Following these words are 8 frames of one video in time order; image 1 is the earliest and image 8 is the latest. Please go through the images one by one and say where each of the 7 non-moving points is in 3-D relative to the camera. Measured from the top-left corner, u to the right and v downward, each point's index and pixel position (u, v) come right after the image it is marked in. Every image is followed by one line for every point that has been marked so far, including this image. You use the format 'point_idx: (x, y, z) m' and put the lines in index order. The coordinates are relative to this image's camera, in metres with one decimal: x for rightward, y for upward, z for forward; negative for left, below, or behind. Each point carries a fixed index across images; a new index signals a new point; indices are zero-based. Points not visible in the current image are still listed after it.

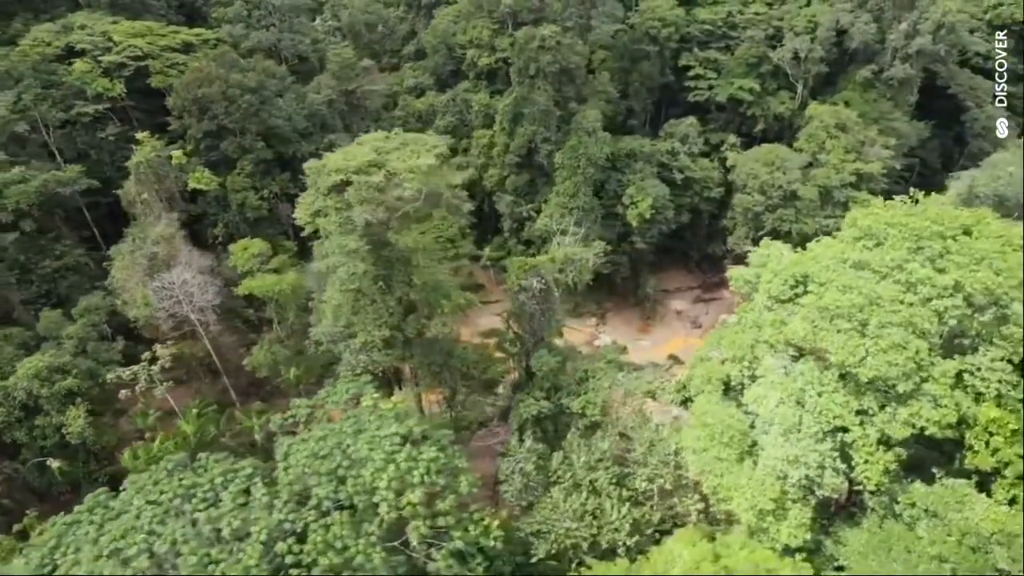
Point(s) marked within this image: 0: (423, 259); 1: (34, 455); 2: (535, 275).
0: (-2.3, +0.7, +14.9) m
1: (-13.5, -4.8, +16.9) m
2: (+0.5, +0.3, +16.6) m
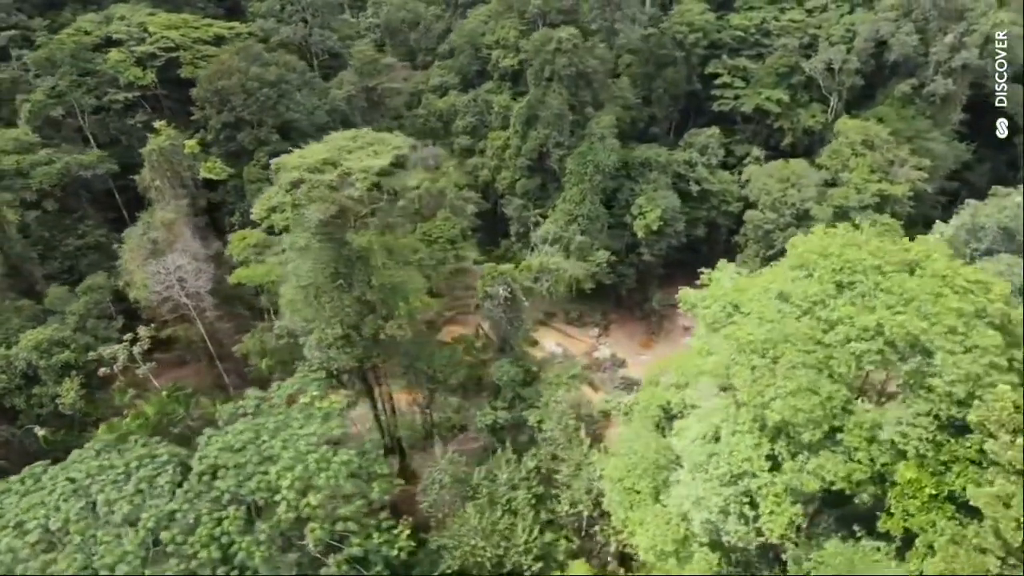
0: (-3.2, +0.7, +14.9) m
1: (-14.5, -4.0, +18.0) m
2: (-0.3, +0.1, +16.3) m
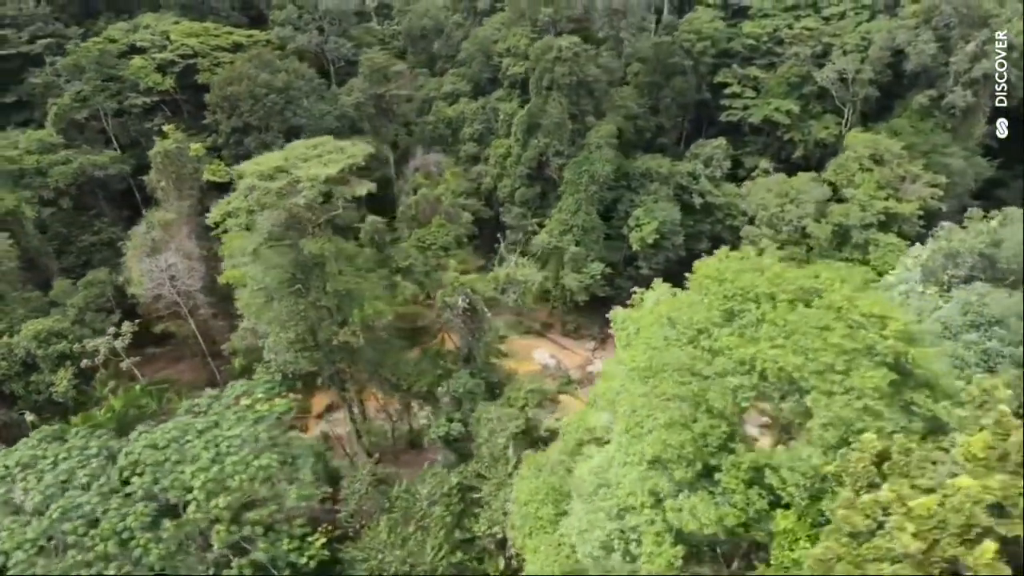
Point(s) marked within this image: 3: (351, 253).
0: (-4.3, +0.6, +15.1) m
1: (-15.5, -3.8, +19.0) m
2: (-1.4, -0.2, +16.2) m
3: (-4.1, +0.9, +15.5) m
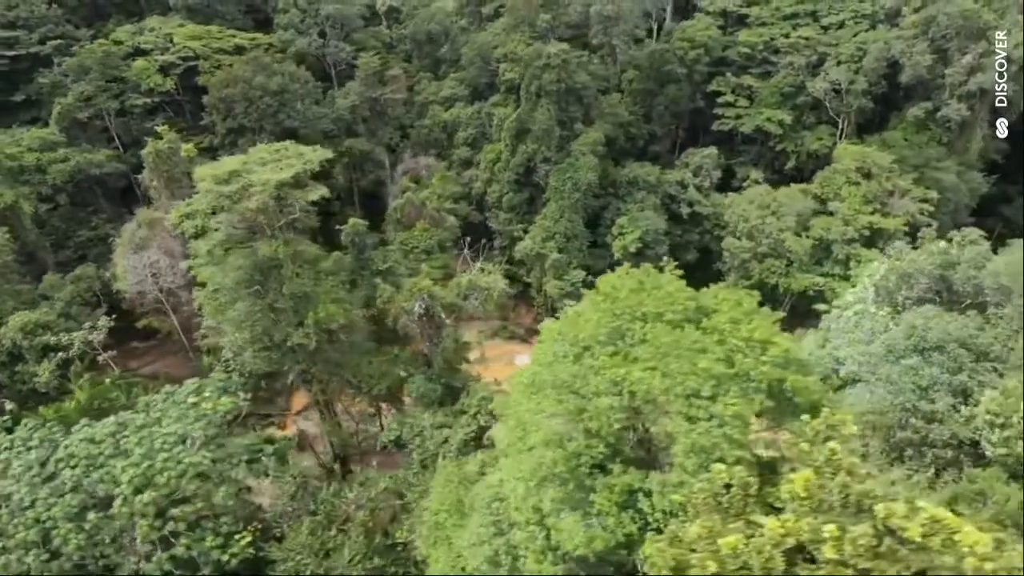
0: (-5.4, +0.5, +15.3) m
1: (-16.6, -3.6, +19.7) m
2: (-2.5, -0.3, +16.3) m
3: (-5.2, +0.8, +15.7) m
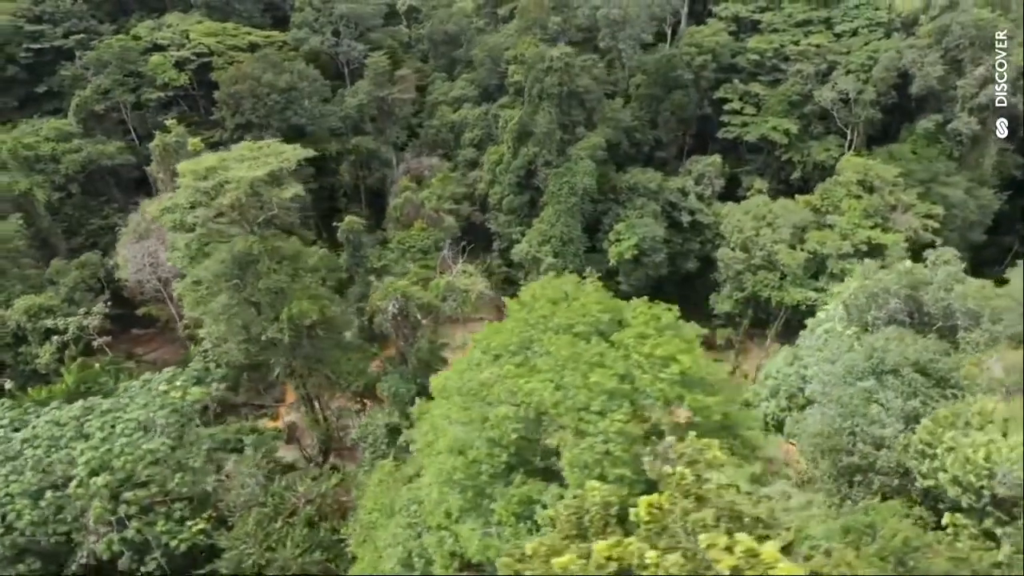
0: (-6.1, +0.6, +15.5) m
1: (-17.2, -3.0, +20.5) m
2: (-3.1, -0.3, +16.4) m
3: (-5.9, +1.0, +16.0) m
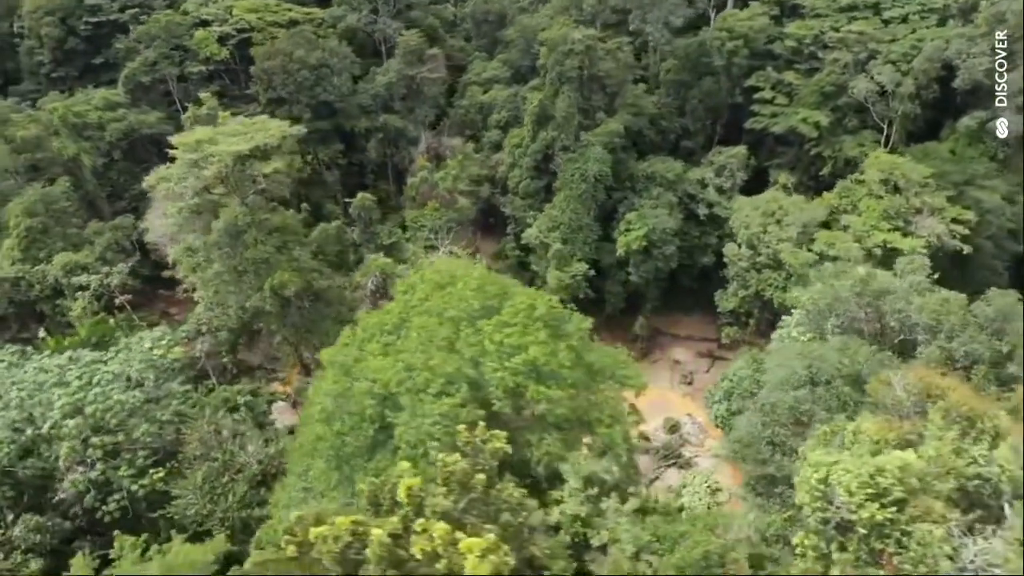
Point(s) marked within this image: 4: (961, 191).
0: (-6.7, +1.4, +16.2) m
1: (-17.4, -1.4, +22.4) m
2: (-3.7, +0.4, +16.7) m
3: (-6.4, +1.8, +16.6) m
4: (+14.2, +3.1, +18.8) m
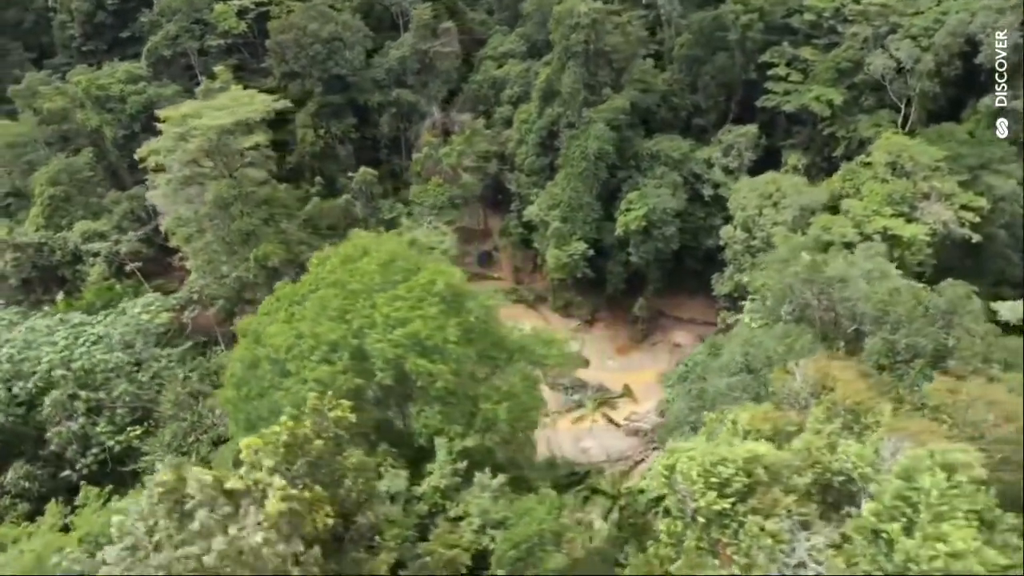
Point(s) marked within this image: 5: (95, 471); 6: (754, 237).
0: (-7.2, +2.2, +16.6) m
1: (-17.5, 0.0, +23.6) m
2: (-4.2, +1.1, +17.0) m
3: (-6.9, +2.6, +17.0) m
4: (+13.8, +3.4, +17.8) m
5: (-10.0, -4.4, +14.4) m
6: (+7.7, +1.6, +18.7) m
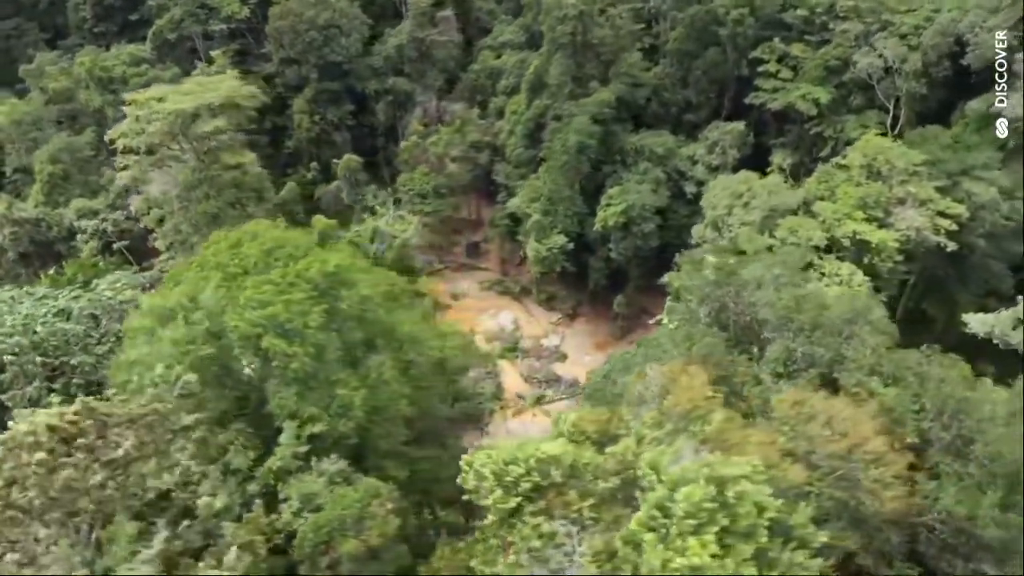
0: (-8.3, +2.8, +17.0) m
1: (-18.4, +1.0, +24.5) m
2: (-5.4, +1.5, +17.3) m
3: (-8.0, +3.1, +17.3) m
4: (+12.8, +3.1, +17.1) m
5: (-11.5, -3.8, +15.0) m
6: (+6.6, +1.6, +18.4) m
